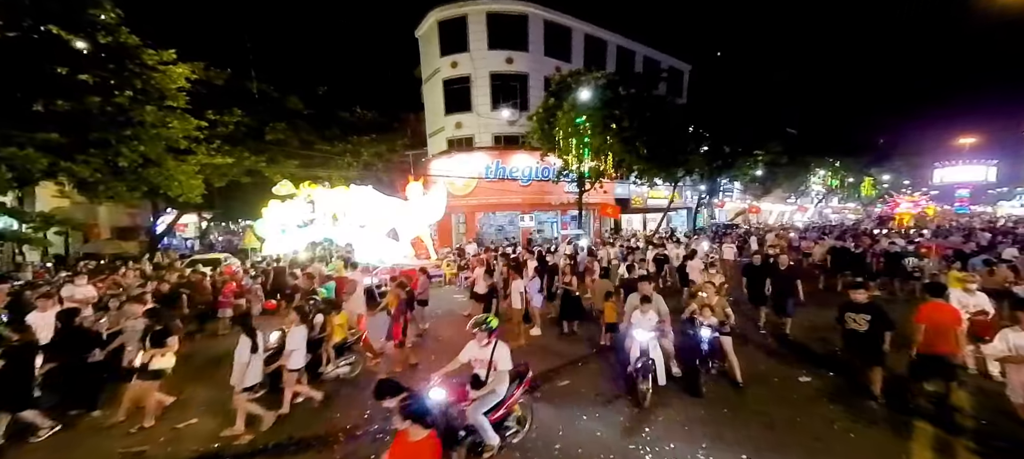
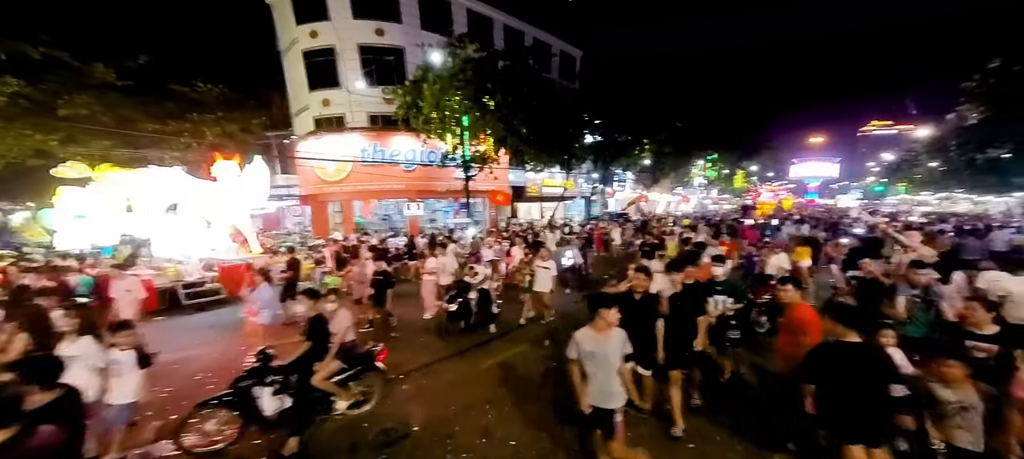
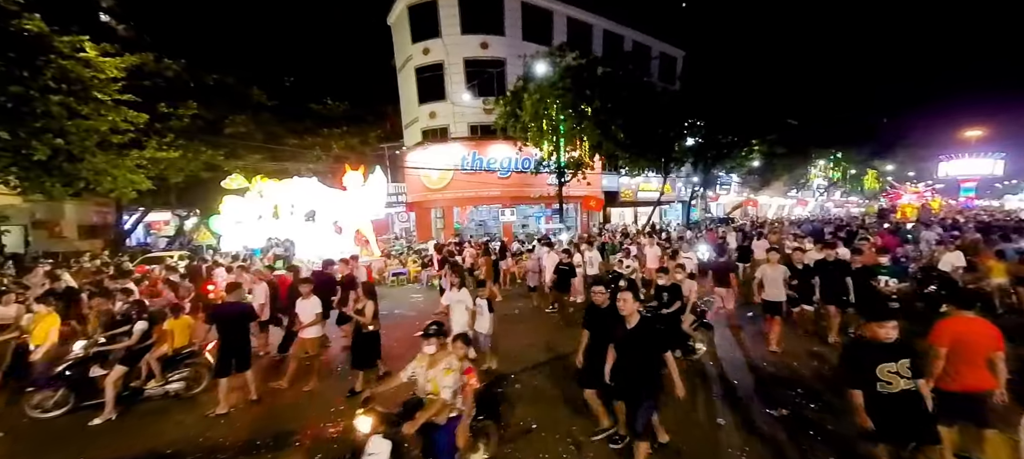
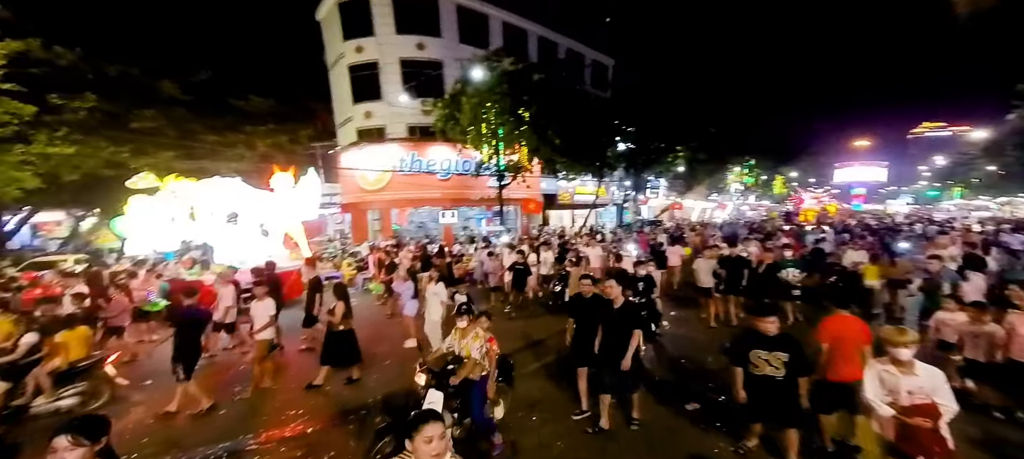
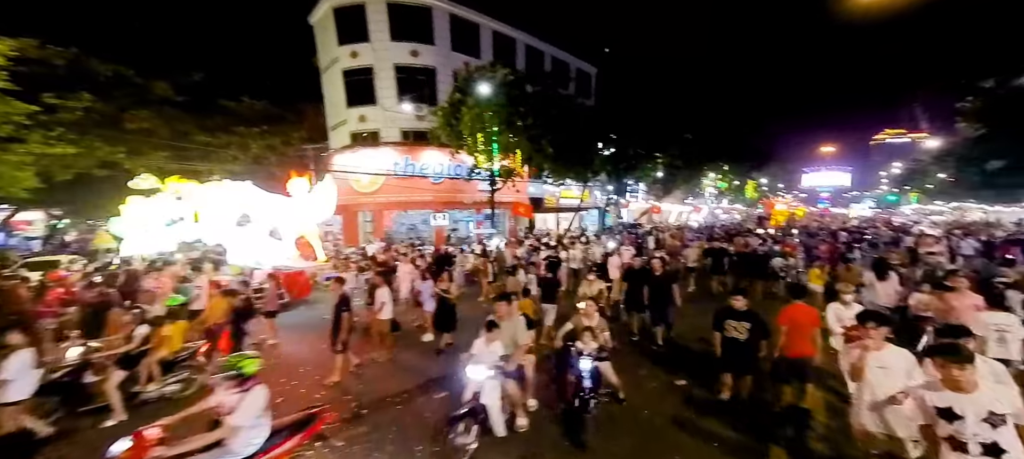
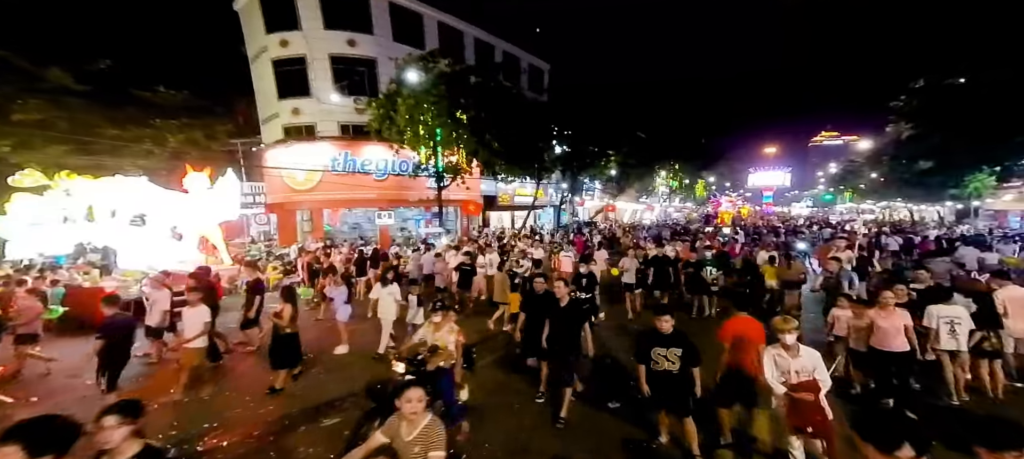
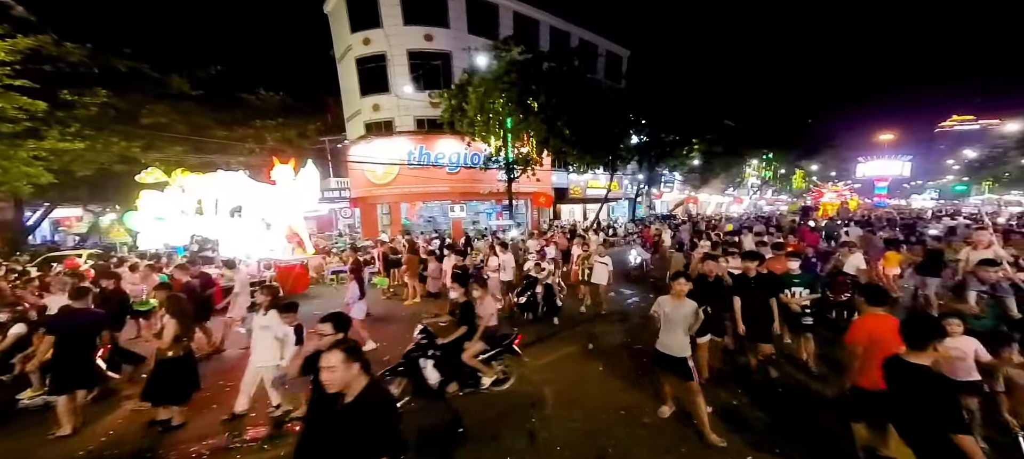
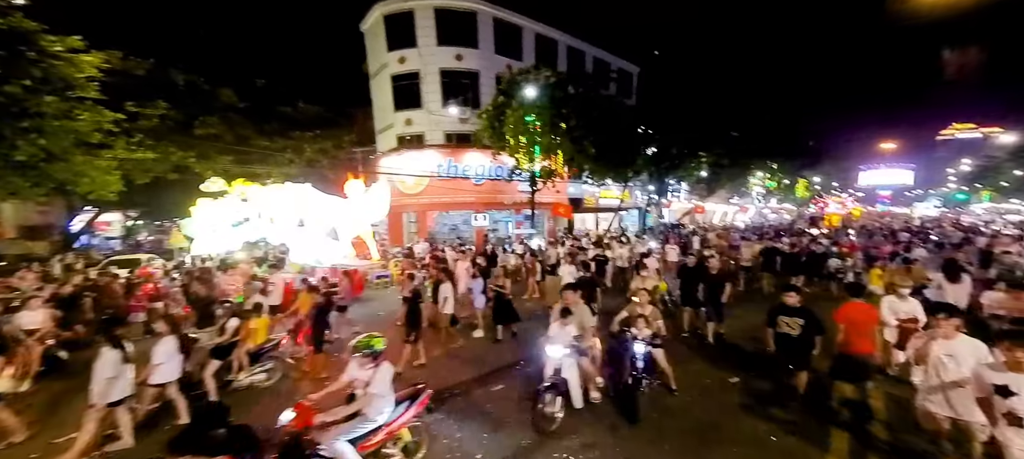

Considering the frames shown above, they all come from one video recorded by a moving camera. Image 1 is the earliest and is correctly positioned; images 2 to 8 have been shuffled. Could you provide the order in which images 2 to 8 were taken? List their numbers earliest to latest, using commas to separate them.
8, 5, 6, 4, 3, 7, 2
